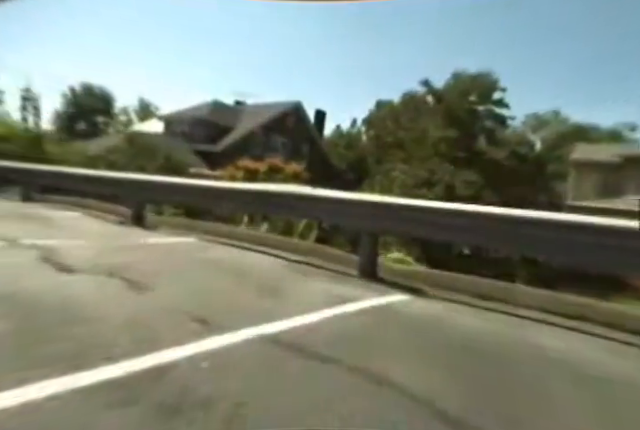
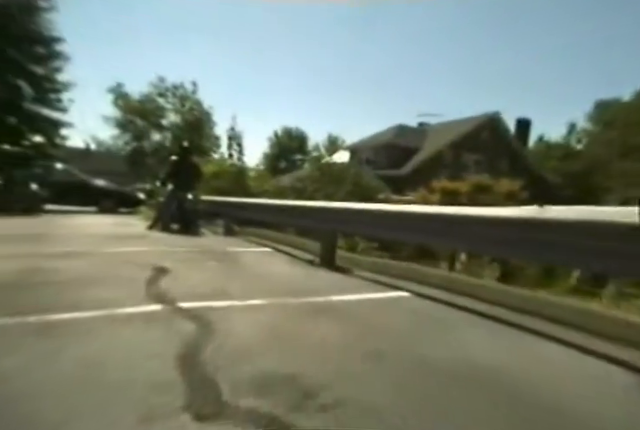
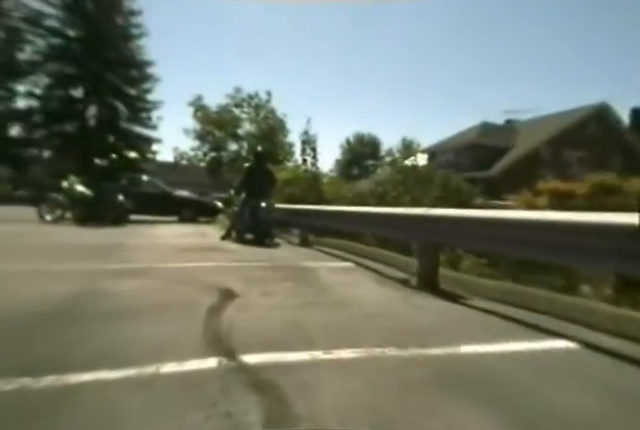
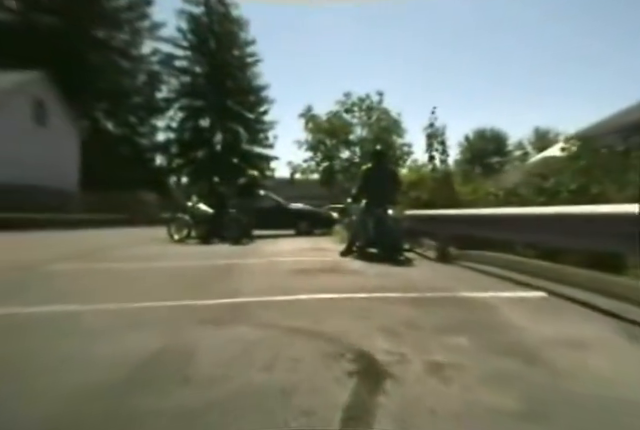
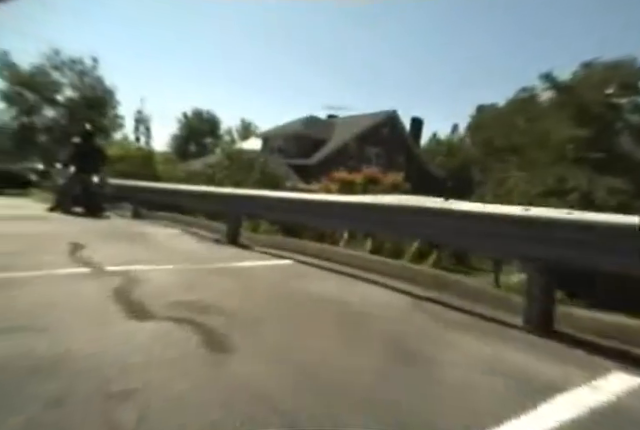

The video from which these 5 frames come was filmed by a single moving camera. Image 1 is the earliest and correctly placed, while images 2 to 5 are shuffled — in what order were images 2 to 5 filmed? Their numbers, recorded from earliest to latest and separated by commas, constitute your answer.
5, 2, 3, 4
